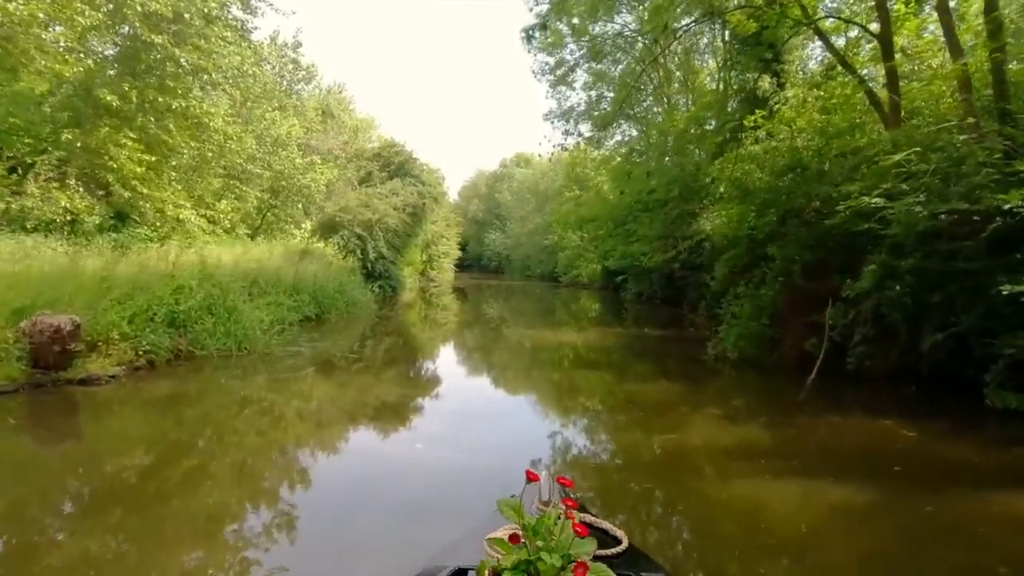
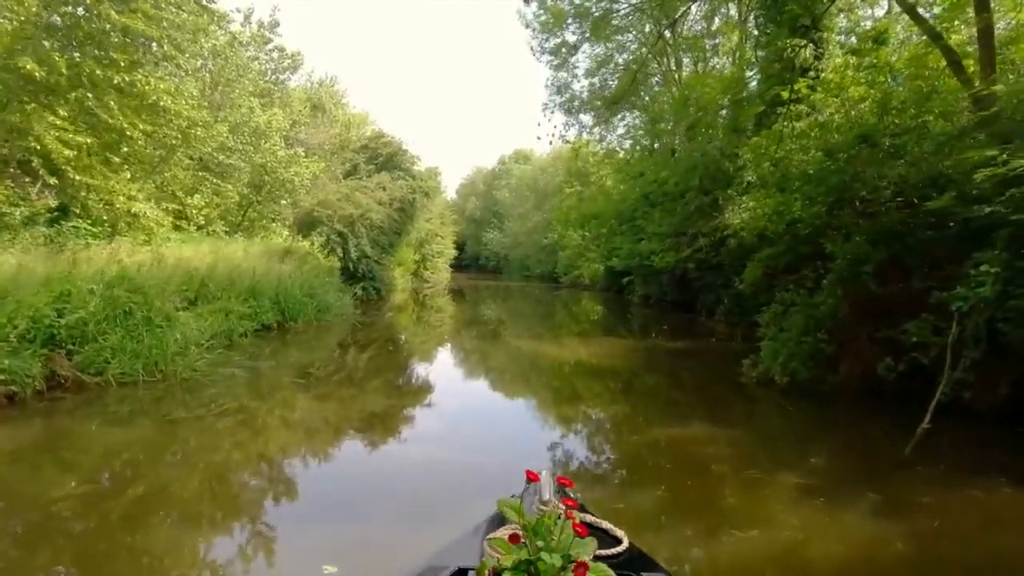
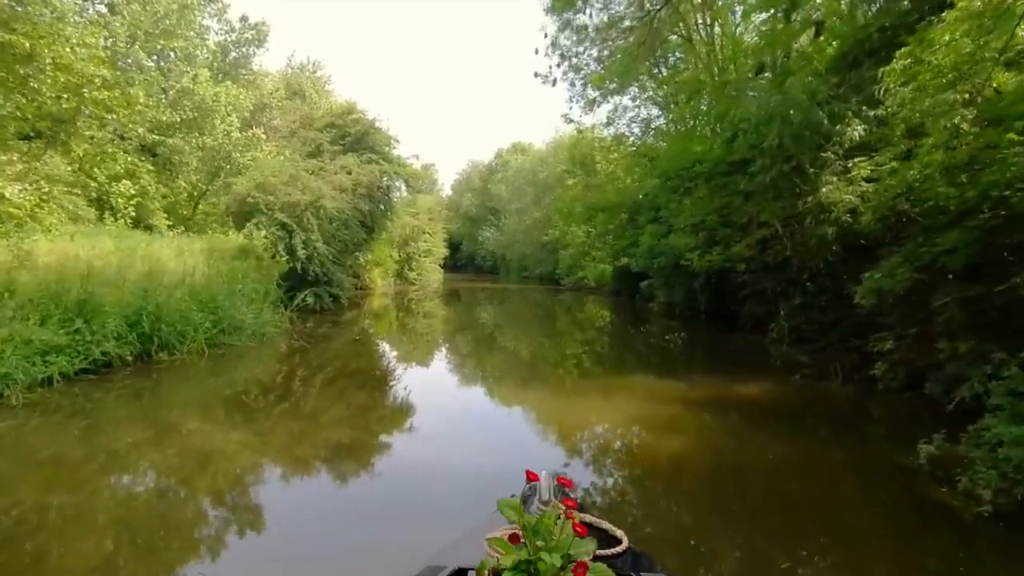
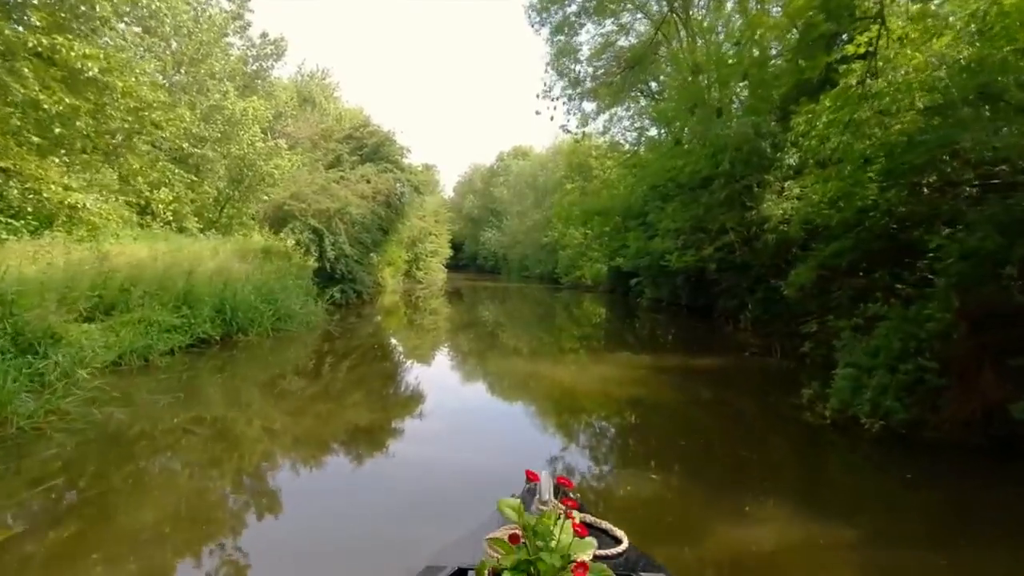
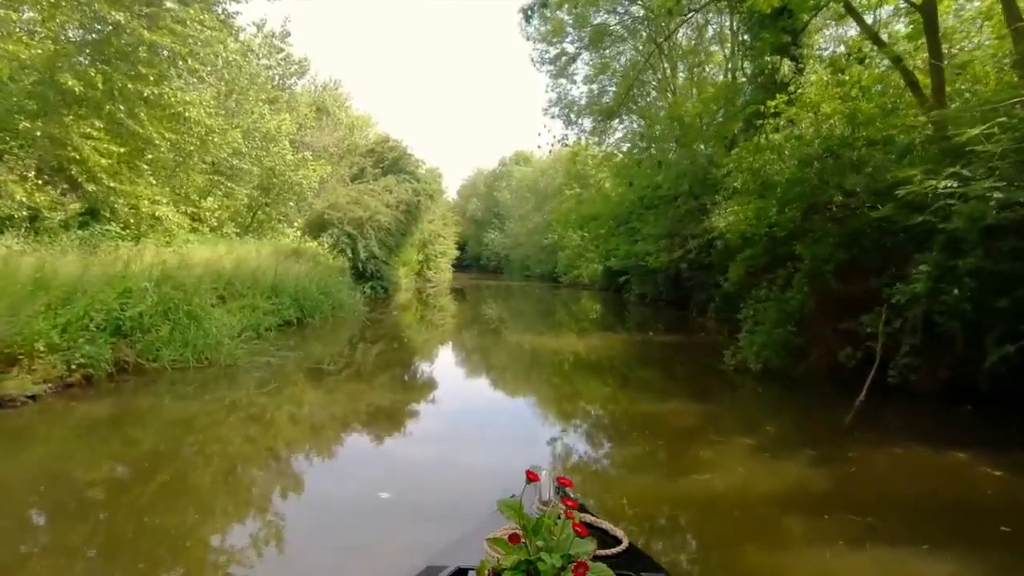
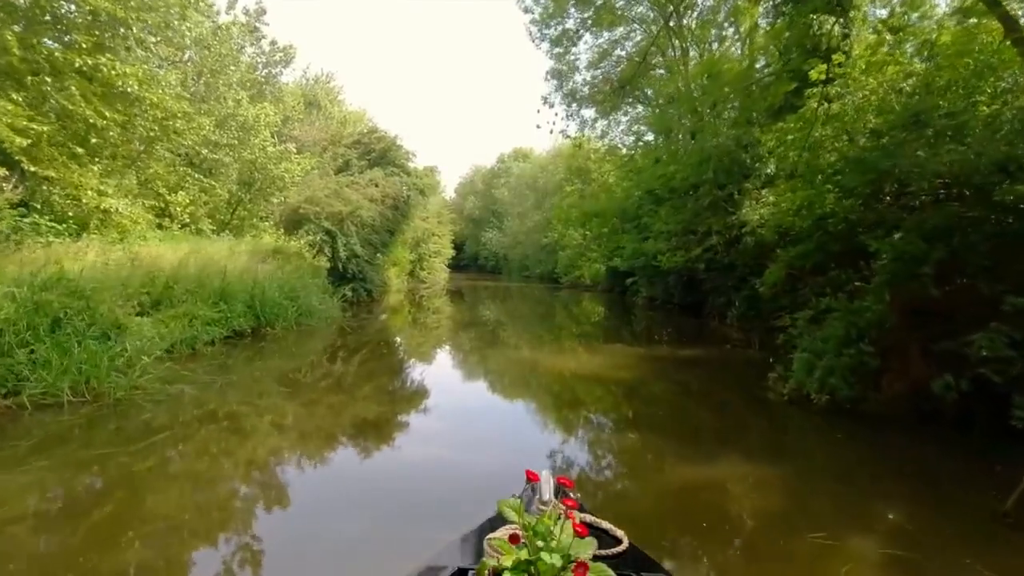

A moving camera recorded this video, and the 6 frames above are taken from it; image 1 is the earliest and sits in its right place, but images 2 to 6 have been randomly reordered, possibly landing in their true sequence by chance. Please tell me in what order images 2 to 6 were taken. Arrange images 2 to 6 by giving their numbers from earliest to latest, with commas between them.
5, 2, 6, 4, 3
